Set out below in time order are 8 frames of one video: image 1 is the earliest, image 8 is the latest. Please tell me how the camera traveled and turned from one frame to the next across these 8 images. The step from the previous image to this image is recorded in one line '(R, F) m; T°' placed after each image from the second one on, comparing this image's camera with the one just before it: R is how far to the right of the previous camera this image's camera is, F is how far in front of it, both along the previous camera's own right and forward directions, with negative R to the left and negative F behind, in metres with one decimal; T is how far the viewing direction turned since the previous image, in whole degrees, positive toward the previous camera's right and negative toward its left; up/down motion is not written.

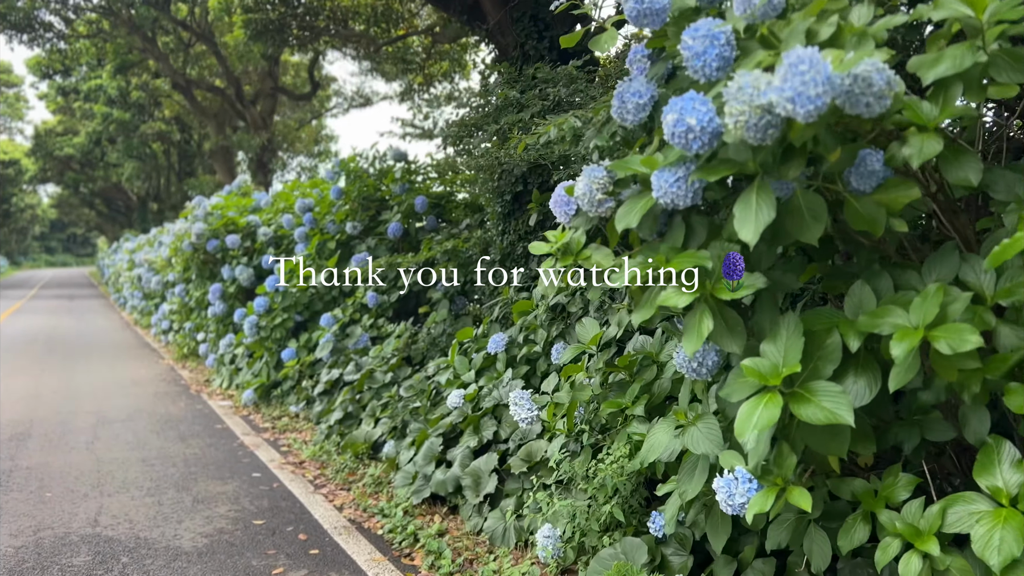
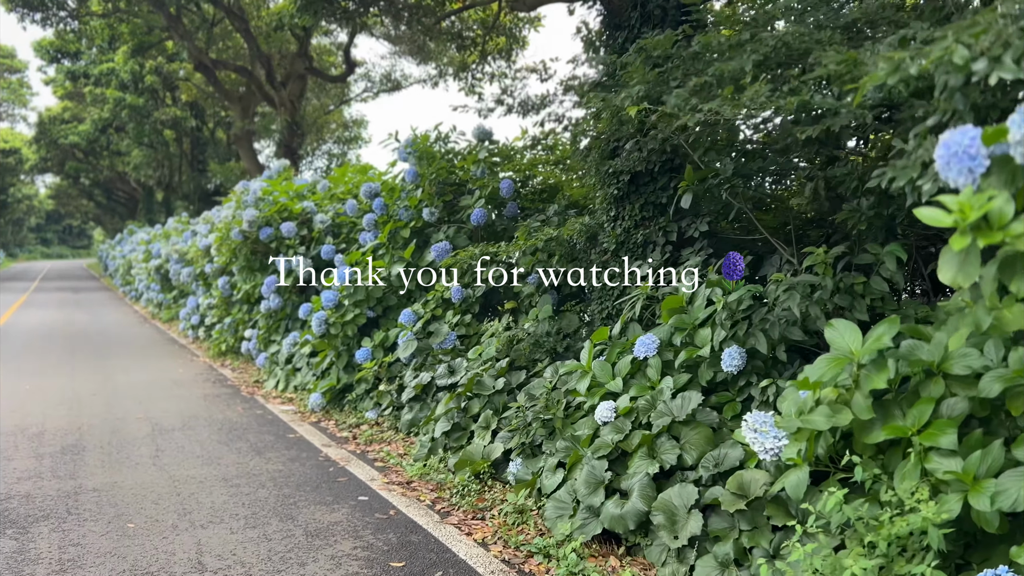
(-0.7, +0.7) m; 0°
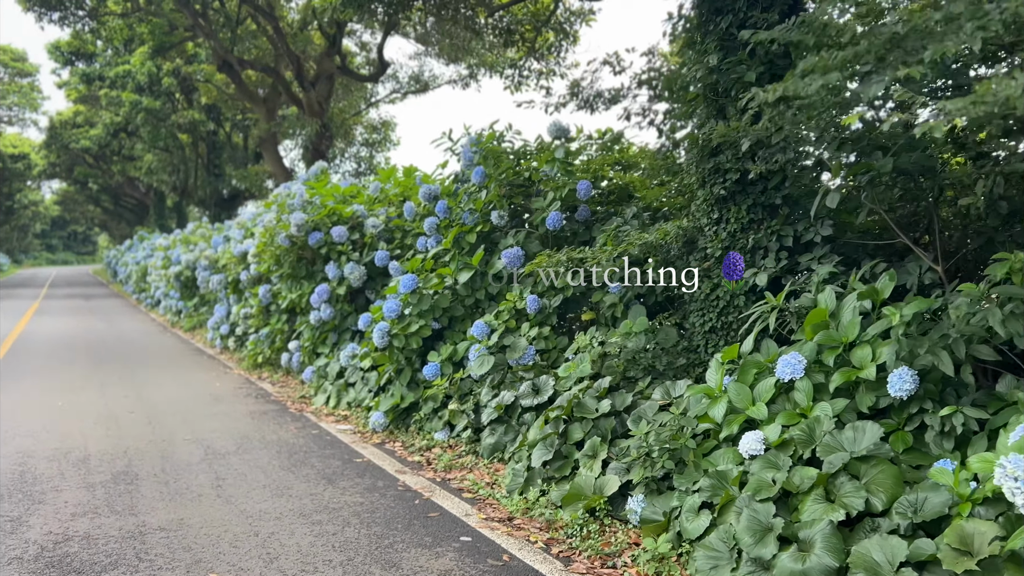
(-0.5, +0.5) m; 0°
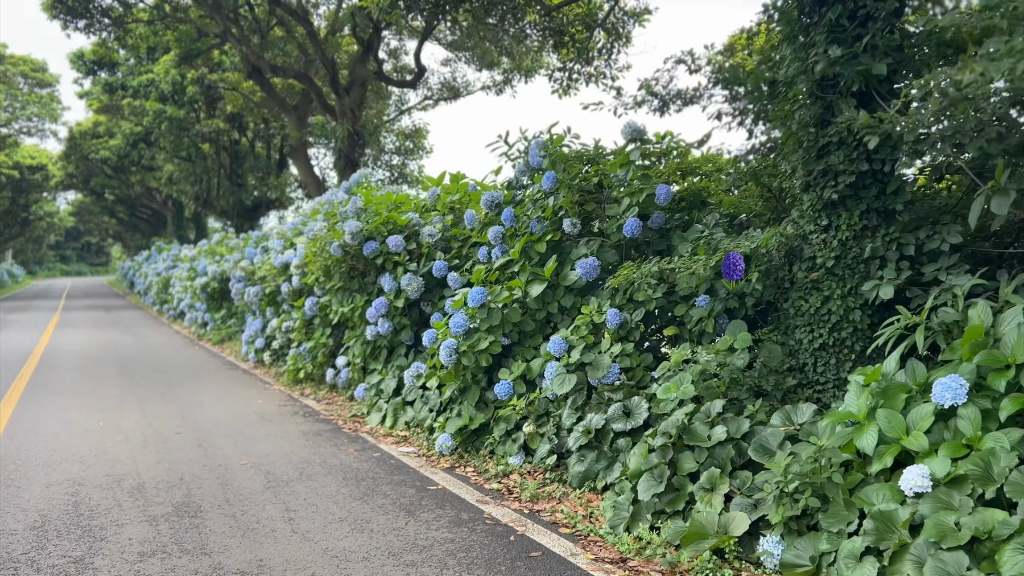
(-0.4, +0.4) m; -1°
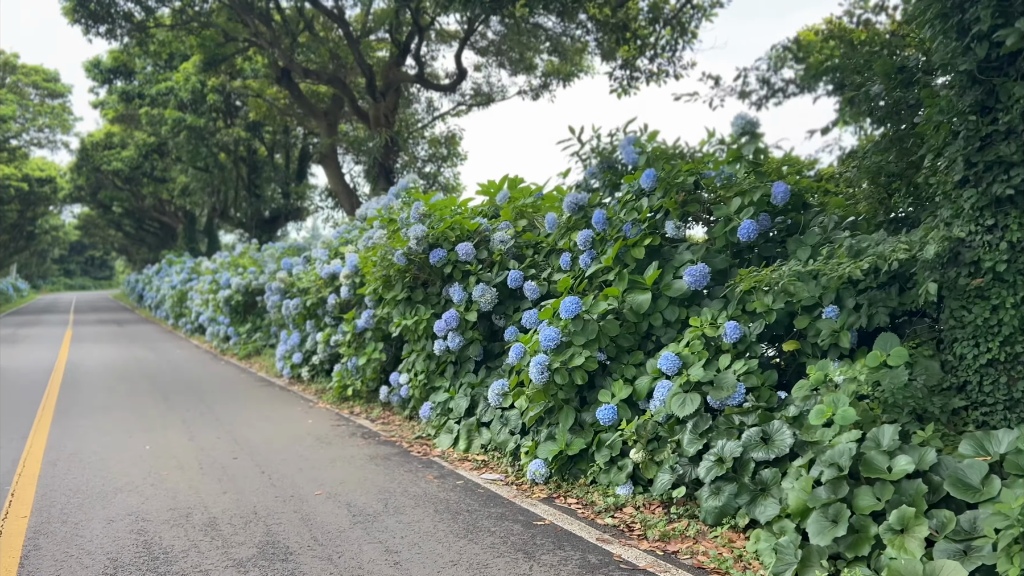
(-0.5, +0.5) m; 0°
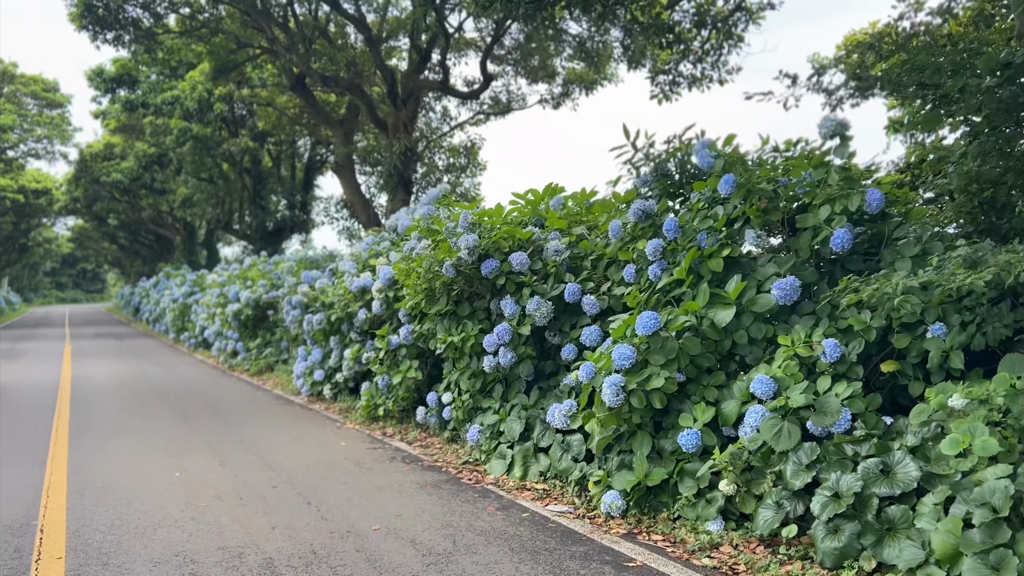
(-0.4, +0.4) m; 0°
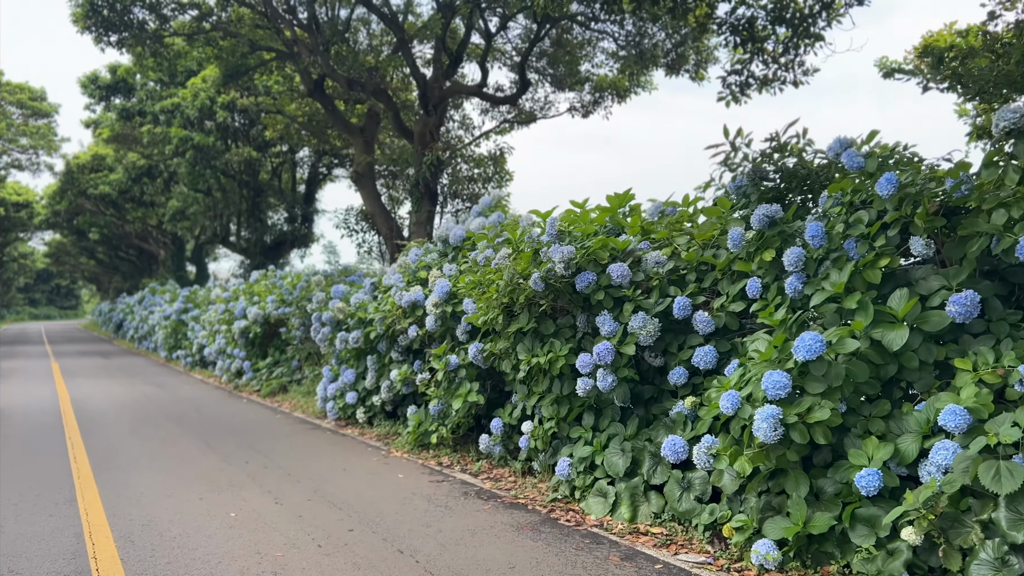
(-0.7, +0.6) m; +1°
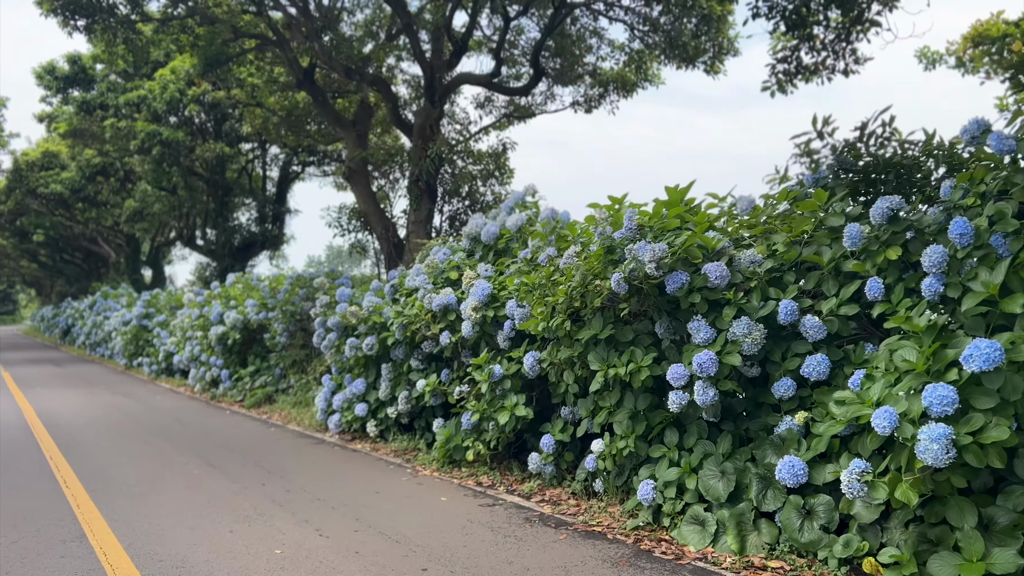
(-0.6, +0.6) m; +3°
